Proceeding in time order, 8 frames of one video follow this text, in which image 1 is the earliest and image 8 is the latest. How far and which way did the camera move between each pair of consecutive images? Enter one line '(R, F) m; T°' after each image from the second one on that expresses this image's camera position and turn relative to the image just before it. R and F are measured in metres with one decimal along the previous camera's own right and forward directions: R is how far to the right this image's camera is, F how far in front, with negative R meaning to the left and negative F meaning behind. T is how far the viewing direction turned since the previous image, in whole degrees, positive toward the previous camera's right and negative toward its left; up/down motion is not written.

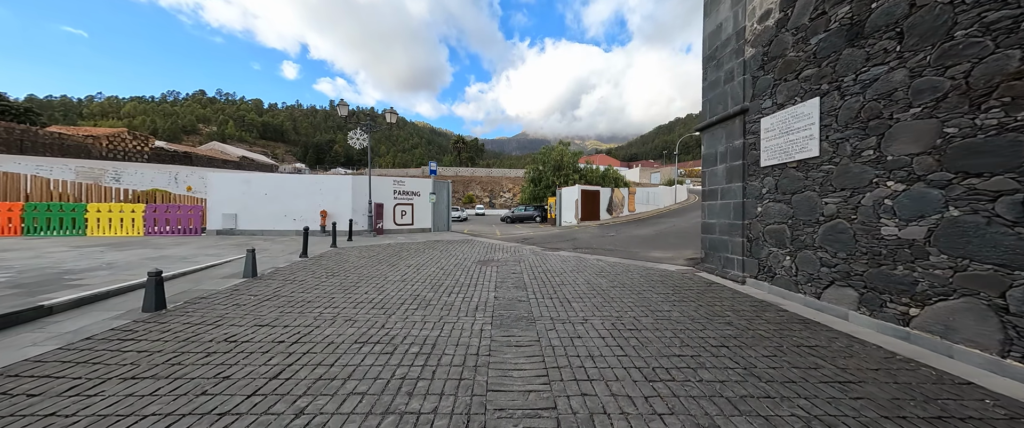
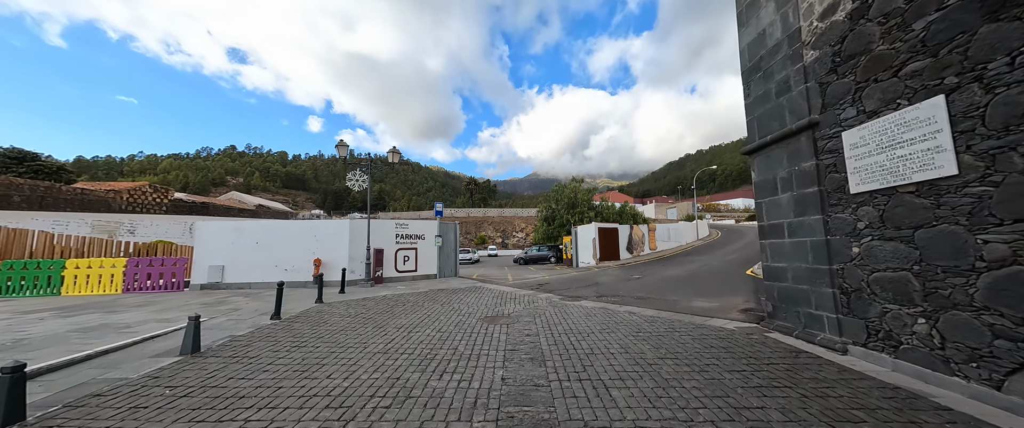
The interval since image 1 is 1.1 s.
(0.0, +1.2) m; -2°
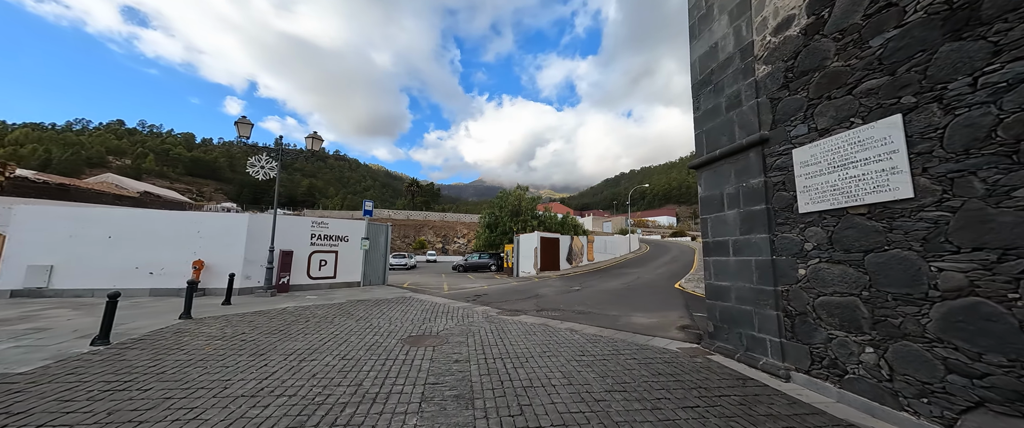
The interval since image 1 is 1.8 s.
(+0.2, +0.9) m; +10°
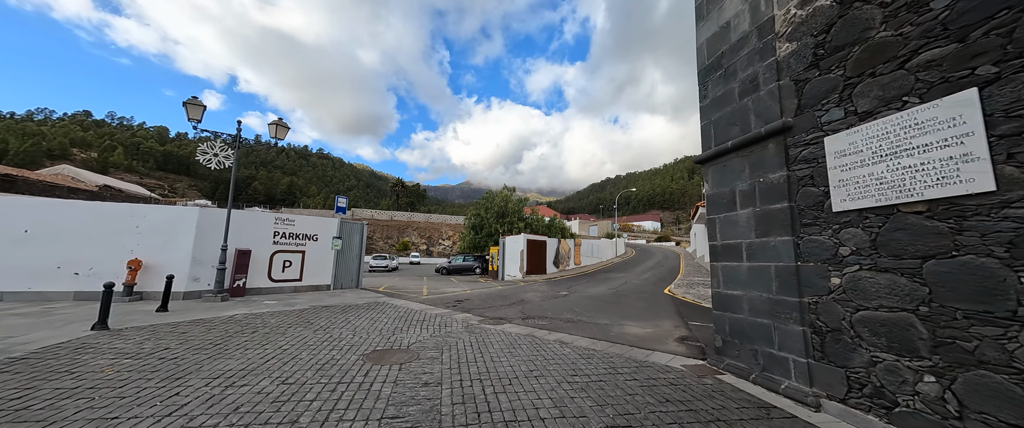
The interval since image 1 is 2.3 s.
(0.0, +0.7) m; +3°
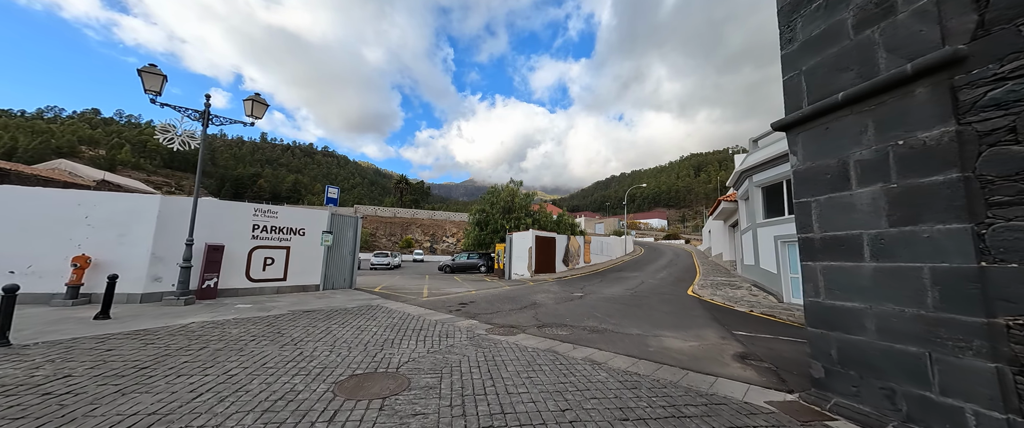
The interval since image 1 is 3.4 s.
(-0.2, +1.2) m; -1°
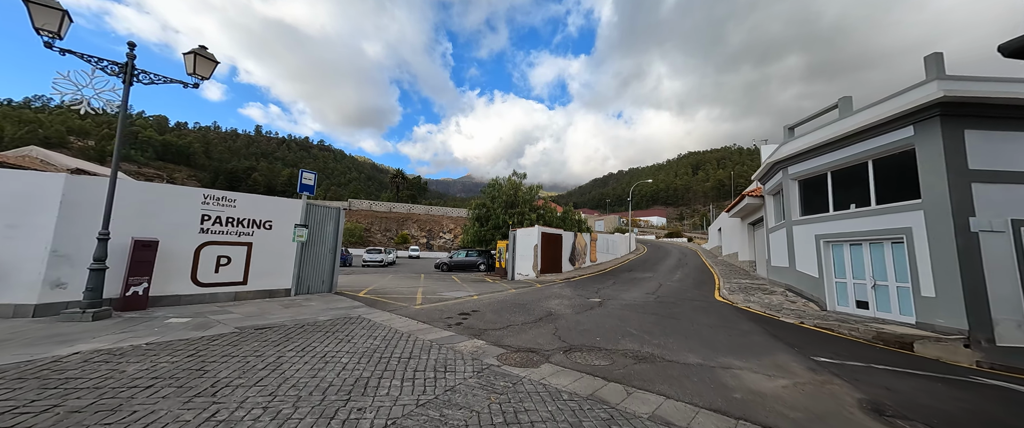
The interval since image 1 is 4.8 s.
(-0.4, +1.6) m; 0°
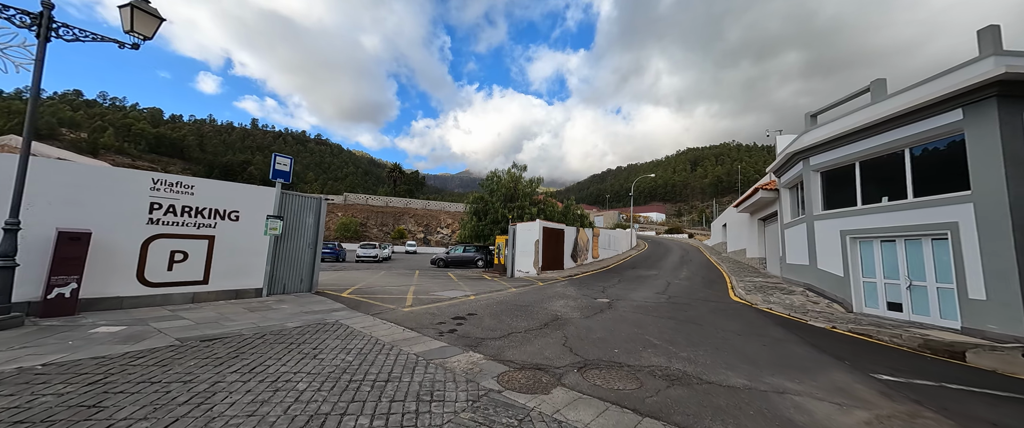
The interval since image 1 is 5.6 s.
(-0.1, +1.0) m; 0°
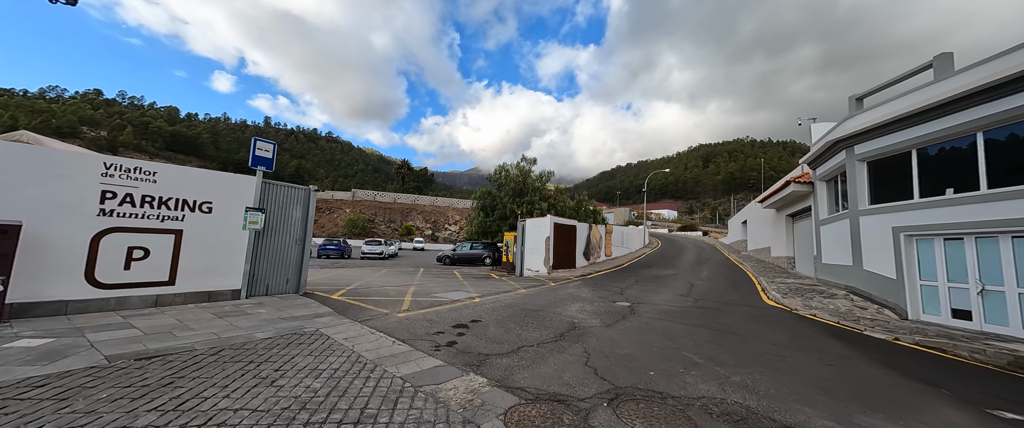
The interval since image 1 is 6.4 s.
(0.0, +1.0) m; -2°
